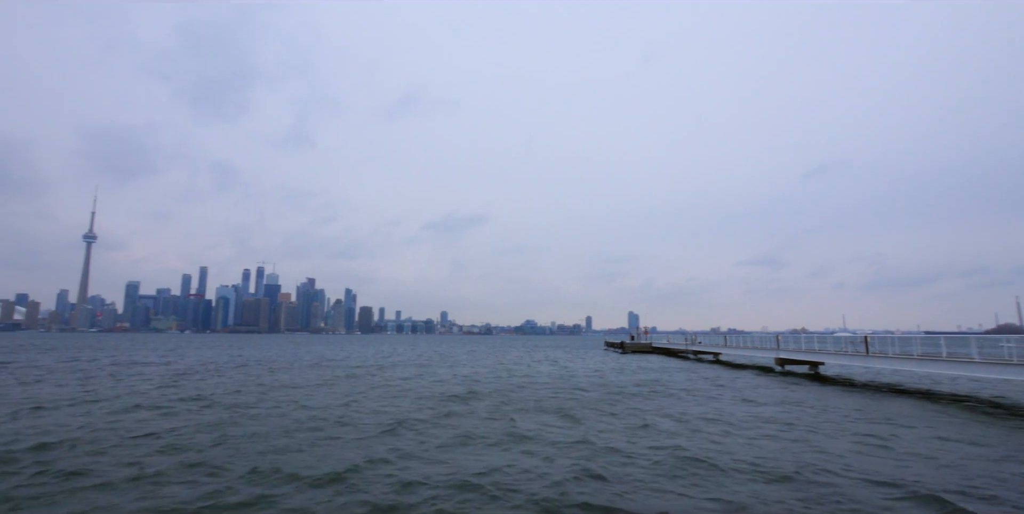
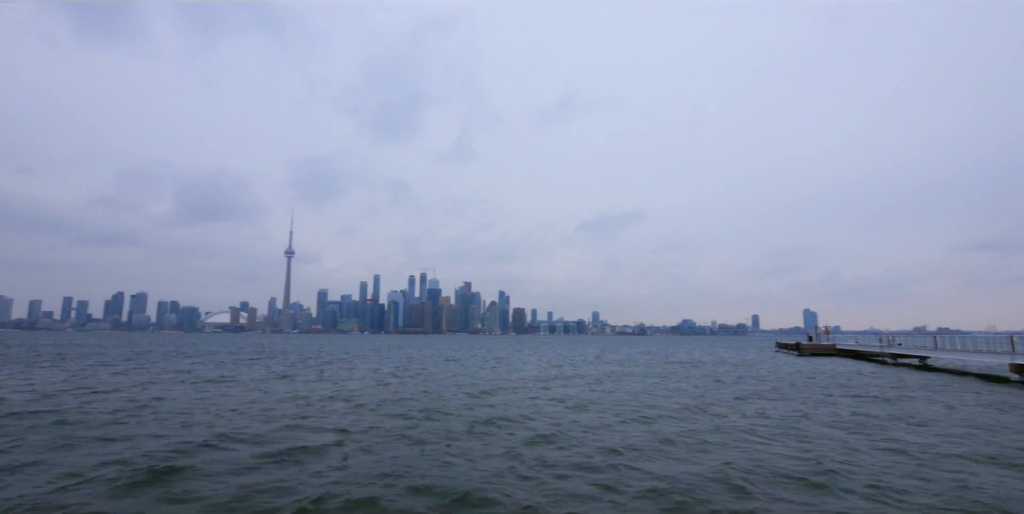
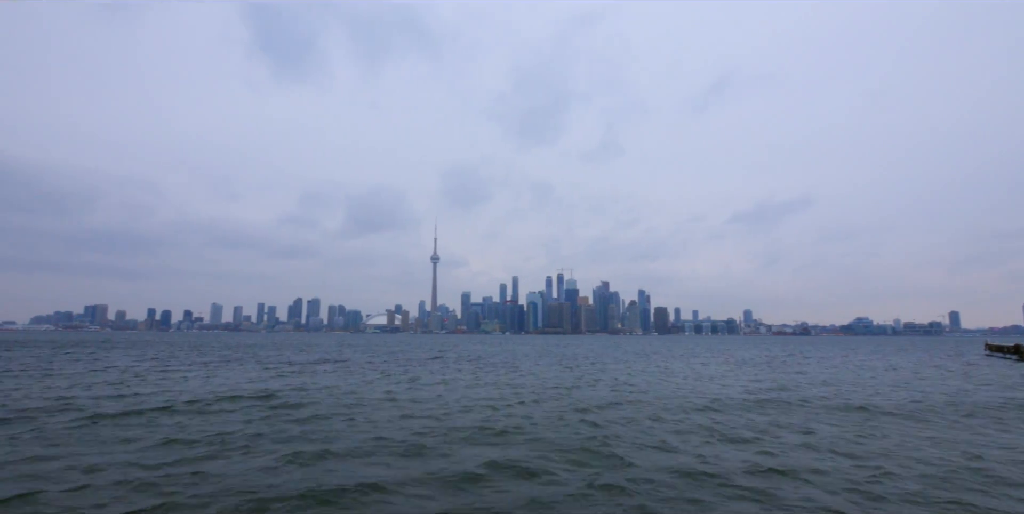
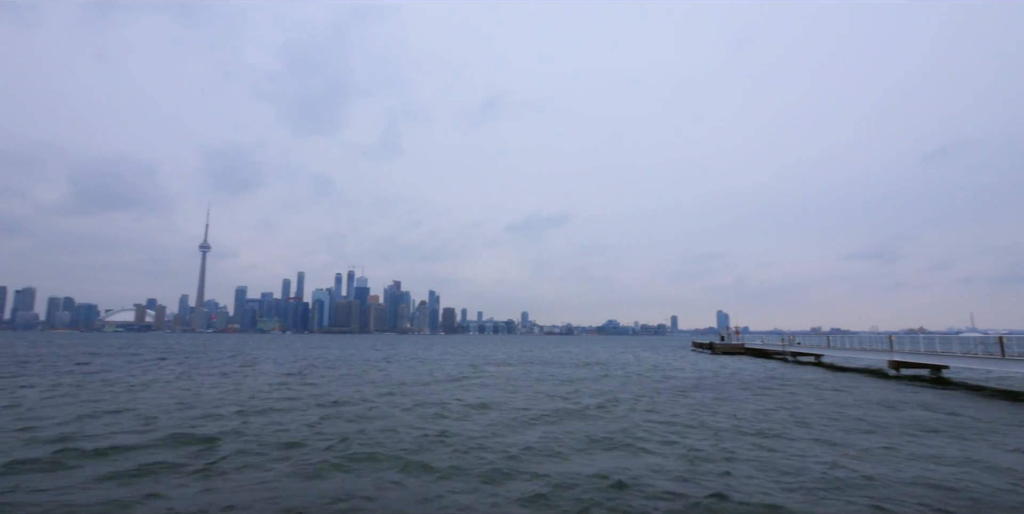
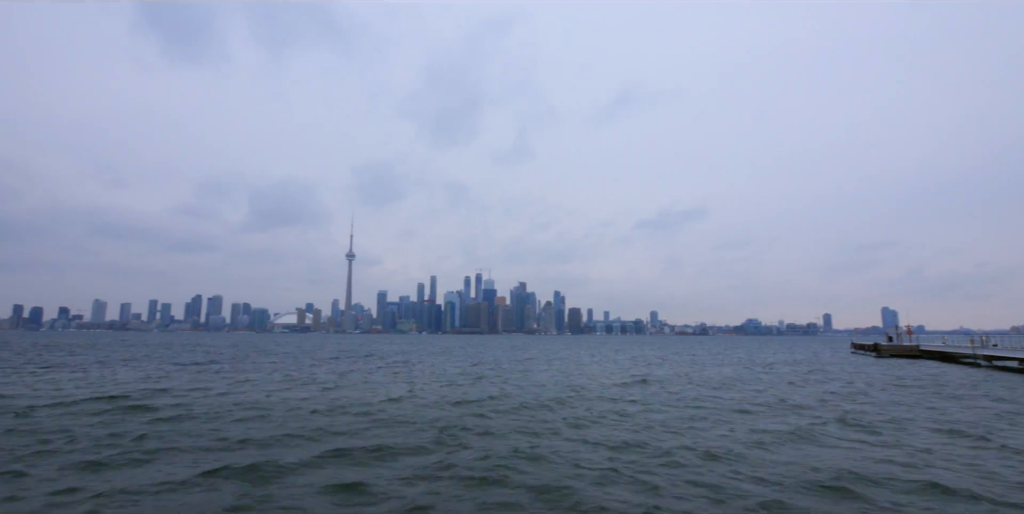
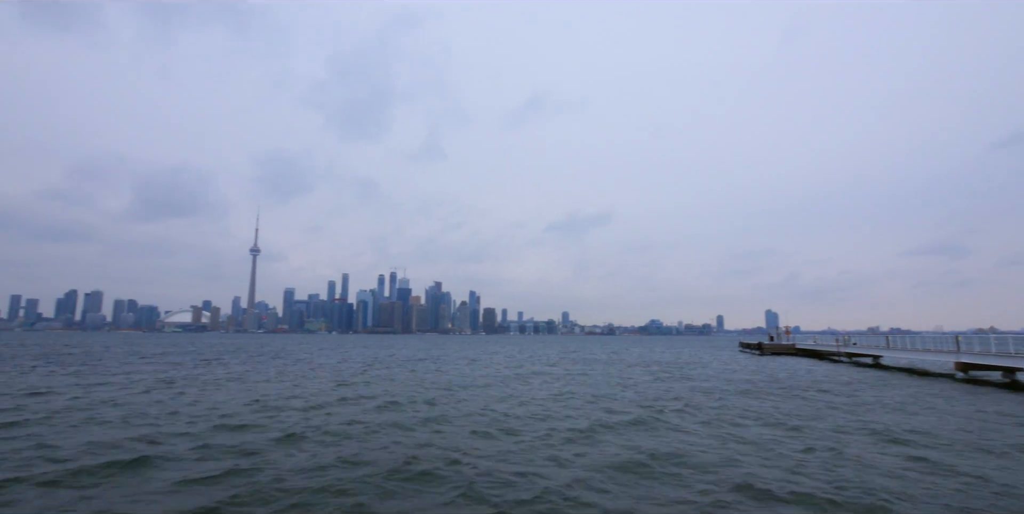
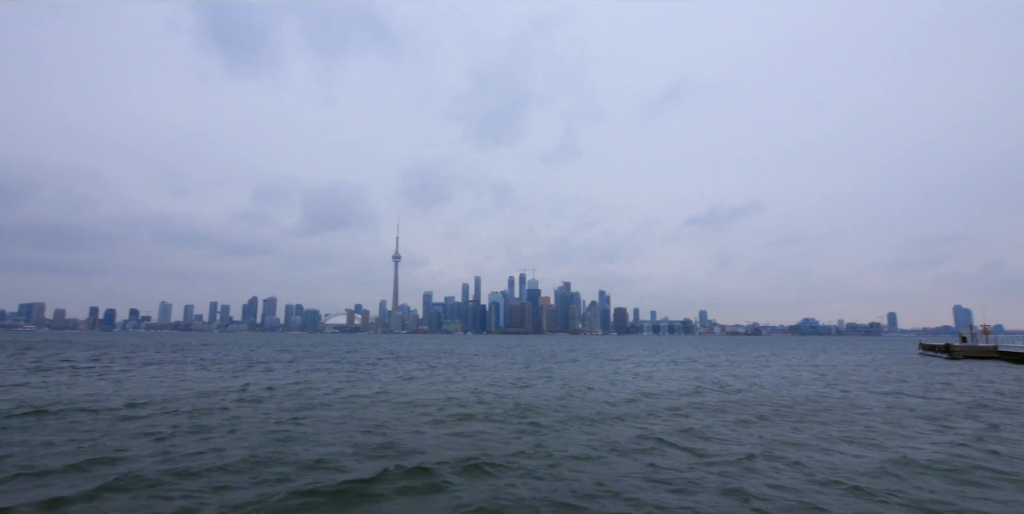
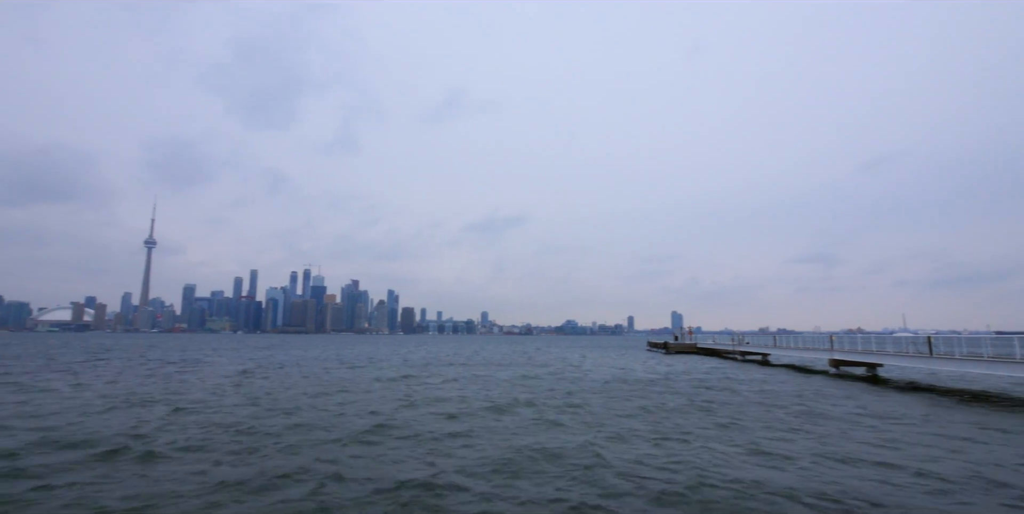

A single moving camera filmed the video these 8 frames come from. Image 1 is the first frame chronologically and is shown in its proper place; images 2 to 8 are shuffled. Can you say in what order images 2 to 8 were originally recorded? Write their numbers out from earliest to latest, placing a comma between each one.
8, 4, 6, 2, 5, 7, 3
